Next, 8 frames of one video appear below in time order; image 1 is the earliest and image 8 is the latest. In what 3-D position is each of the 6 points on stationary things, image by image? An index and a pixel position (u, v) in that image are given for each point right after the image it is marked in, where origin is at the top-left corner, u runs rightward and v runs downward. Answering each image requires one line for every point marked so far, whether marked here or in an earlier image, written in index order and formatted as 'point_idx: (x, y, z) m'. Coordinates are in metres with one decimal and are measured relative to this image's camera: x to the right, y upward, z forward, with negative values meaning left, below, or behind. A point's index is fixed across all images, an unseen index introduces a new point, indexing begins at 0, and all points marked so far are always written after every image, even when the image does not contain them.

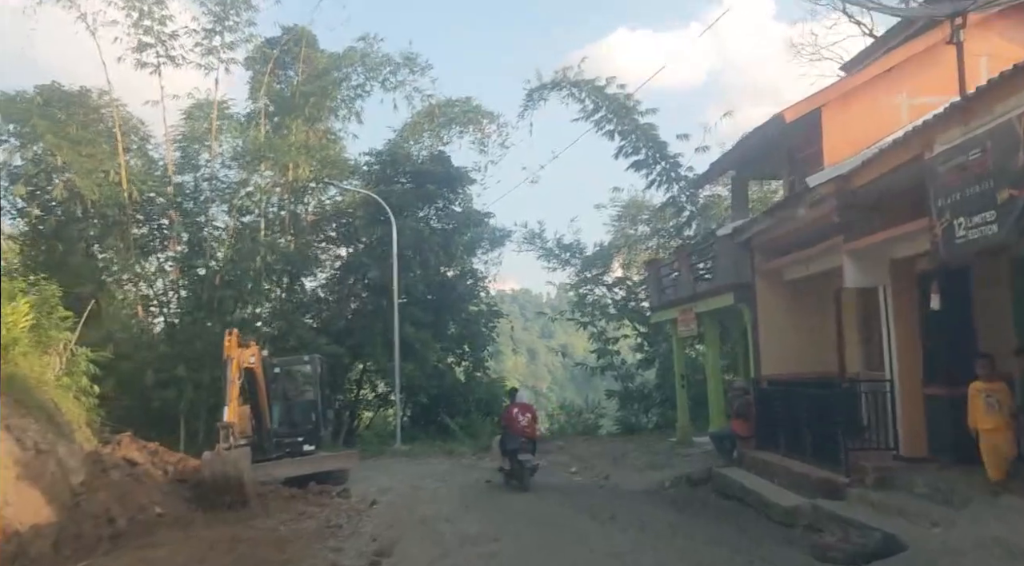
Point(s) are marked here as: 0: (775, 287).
0: (+3.0, 0.0, +9.9) m
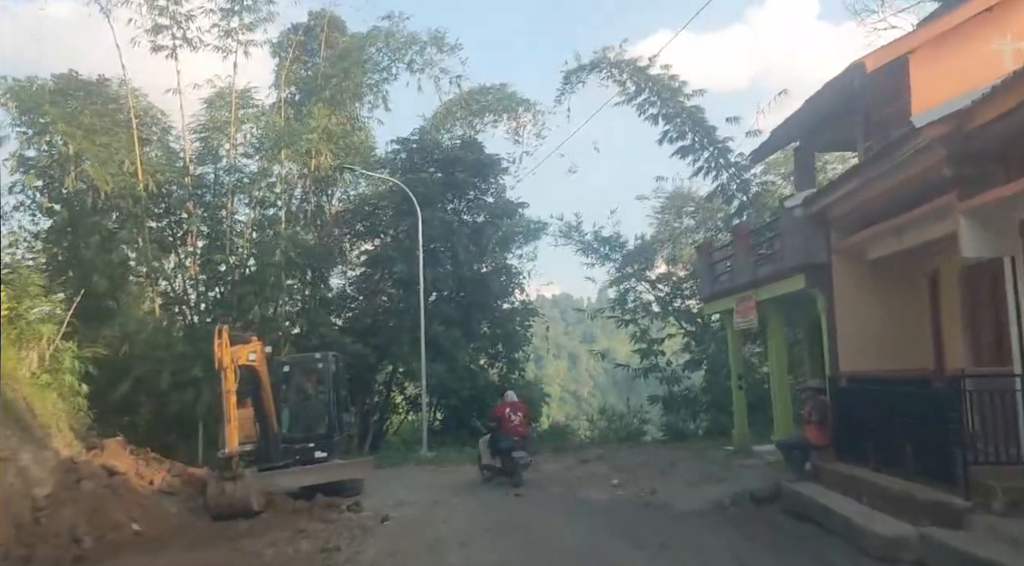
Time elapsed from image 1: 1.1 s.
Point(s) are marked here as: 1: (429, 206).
0: (+3.3, +0.1, +8.3) m
1: (-2.0, +1.9, +19.8) m
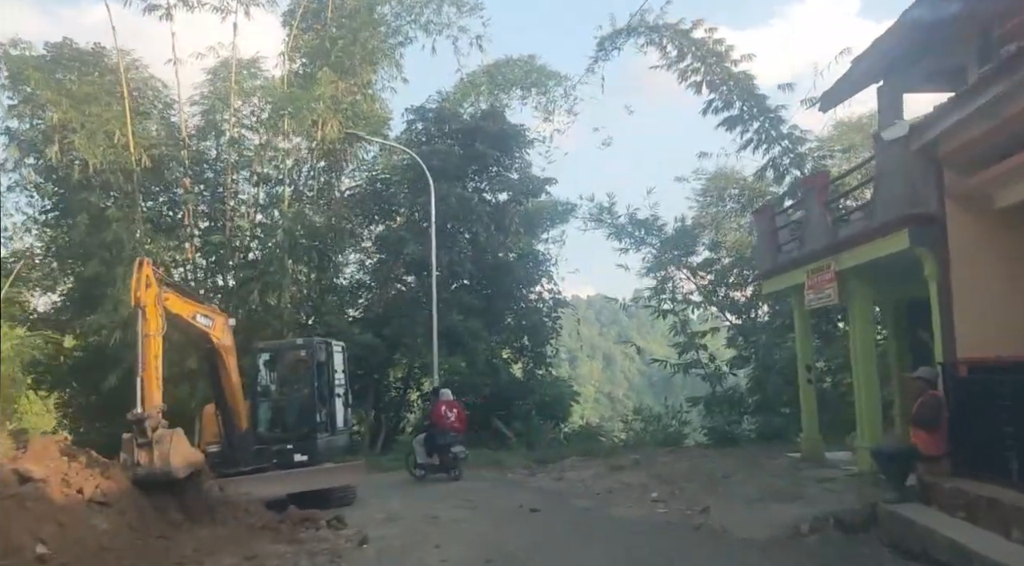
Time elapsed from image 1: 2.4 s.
0: (+3.4, +0.4, +6.3) m
1: (-1.5, +2.3, +18.0) m
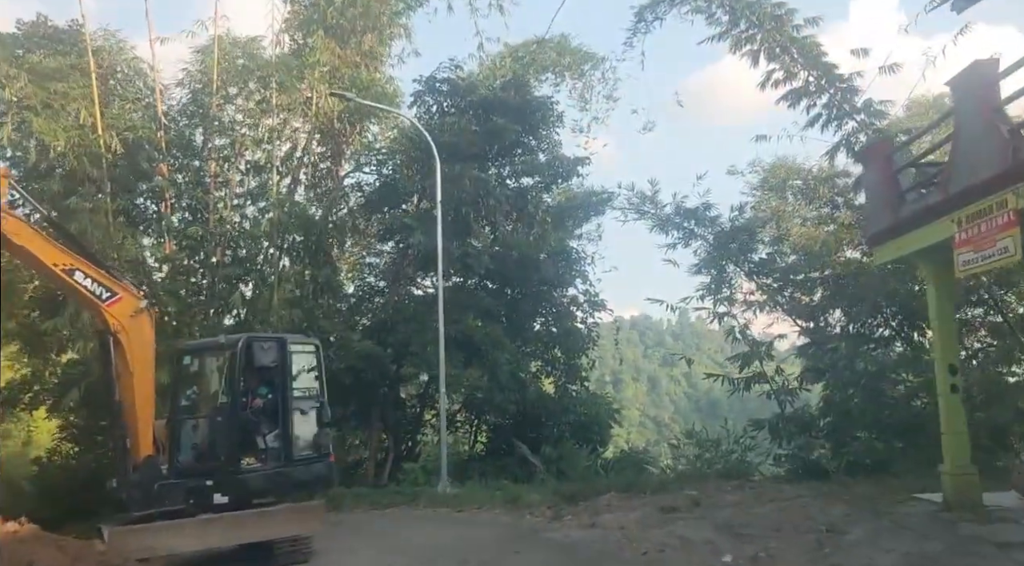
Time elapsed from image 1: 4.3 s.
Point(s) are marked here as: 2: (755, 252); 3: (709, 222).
0: (+3.3, +0.8, +3.5) m
1: (-1.0, +2.2, +15.5) m
2: (+4.5, +0.6, +16.3) m
3: (+3.8, +1.1, +16.4) m
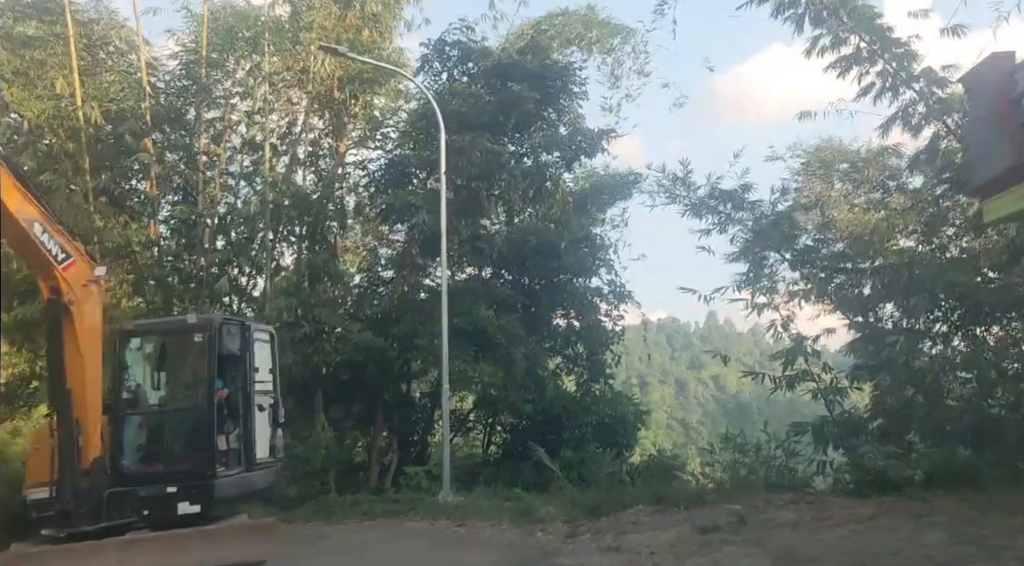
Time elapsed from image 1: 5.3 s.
0: (+3.2, +1.0, +1.9) m
1: (-0.7, +2.5, +14.1) m
2: (+4.9, +0.8, +14.7) m
3: (+4.1, +1.3, +14.9) m
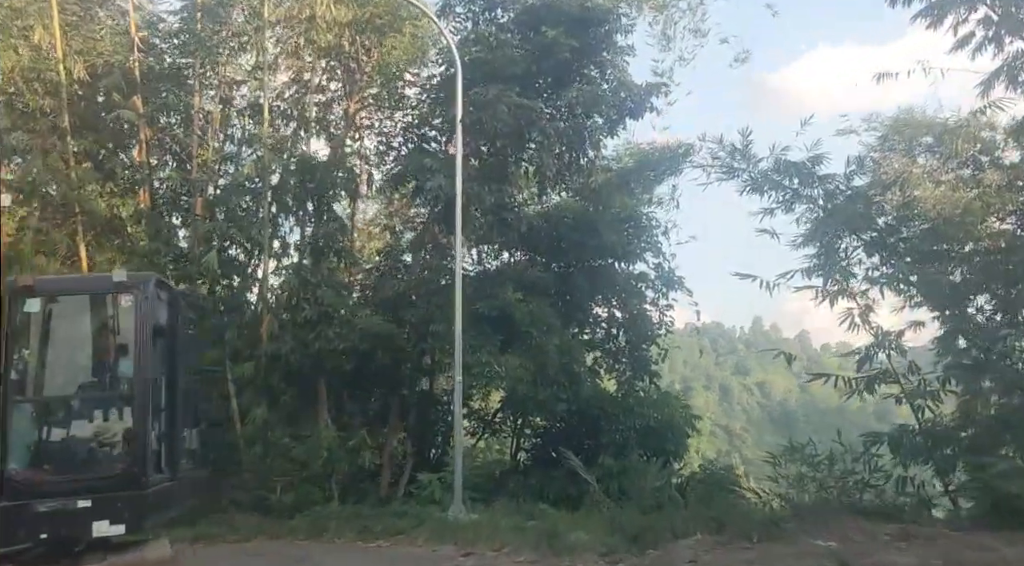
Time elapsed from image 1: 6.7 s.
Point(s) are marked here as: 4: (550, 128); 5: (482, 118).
0: (+3.1, +1.3, -0.1) m
1: (-0.2, +2.7, +12.3) m
2: (+5.3, +1.0, +12.7) m
3: (+4.6, +1.6, +12.8) m
4: (+0.6, +2.1, +12.4) m
5: (-0.4, +2.3, +12.2) m
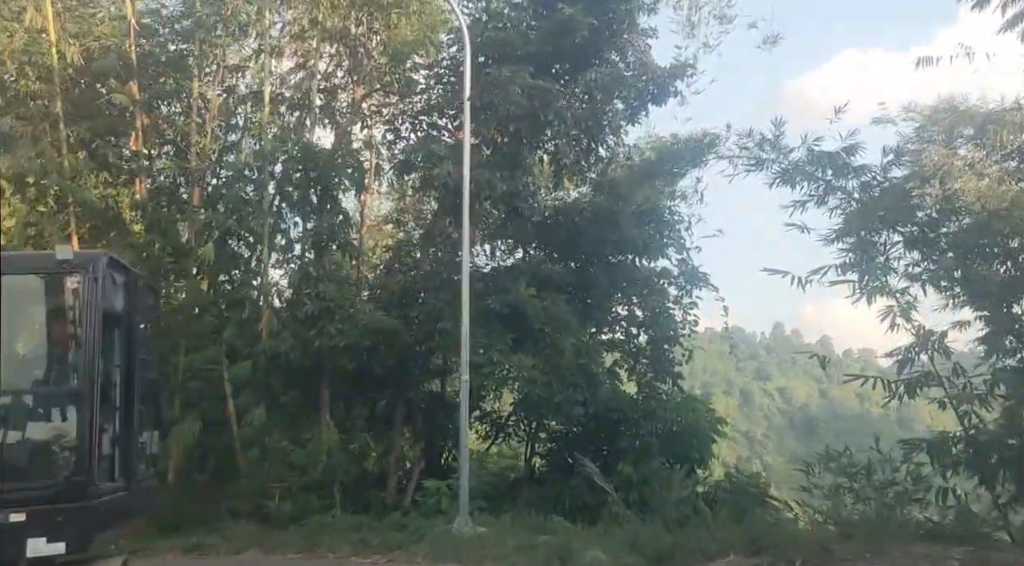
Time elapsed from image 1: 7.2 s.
0: (+3.0, +1.4, -0.8) m
1: (0.0, +2.8, +11.6) m
2: (+5.5, +1.0, +11.8) m
3: (+4.8, +1.6, +12.0) m
4: (+0.8, +2.2, +11.6) m
5: (-0.2, +2.3, +11.5) m
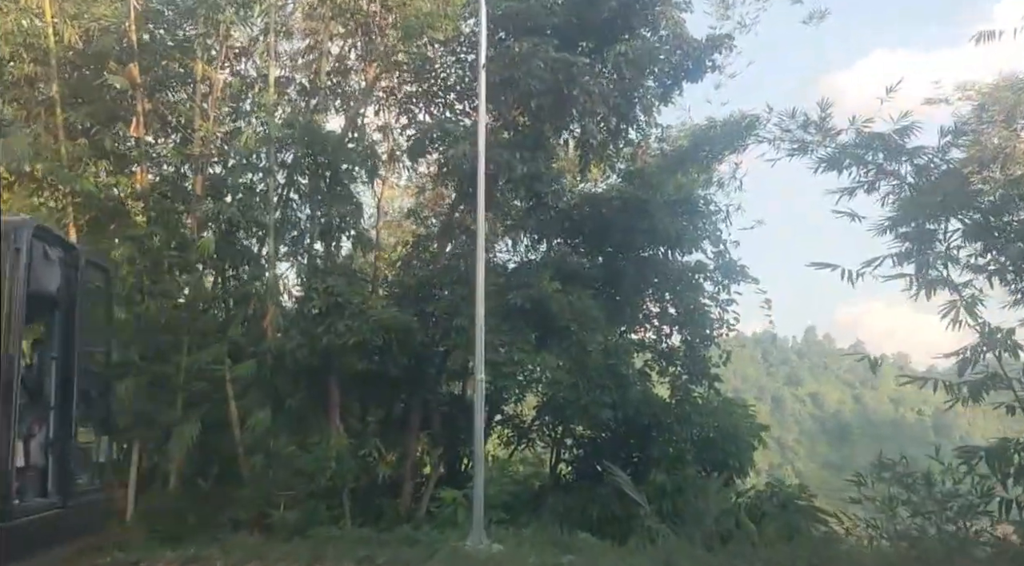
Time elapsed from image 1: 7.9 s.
0: (+2.9, +1.5, -1.8) m
1: (+0.3, +2.9, +10.7) m
2: (+5.8, +1.1, +10.8) m
3: (+5.1, +1.7, +11.0) m
4: (+1.1, +2.3, +10.8) m
5: (+0.1, +2.4, +10.6) m
